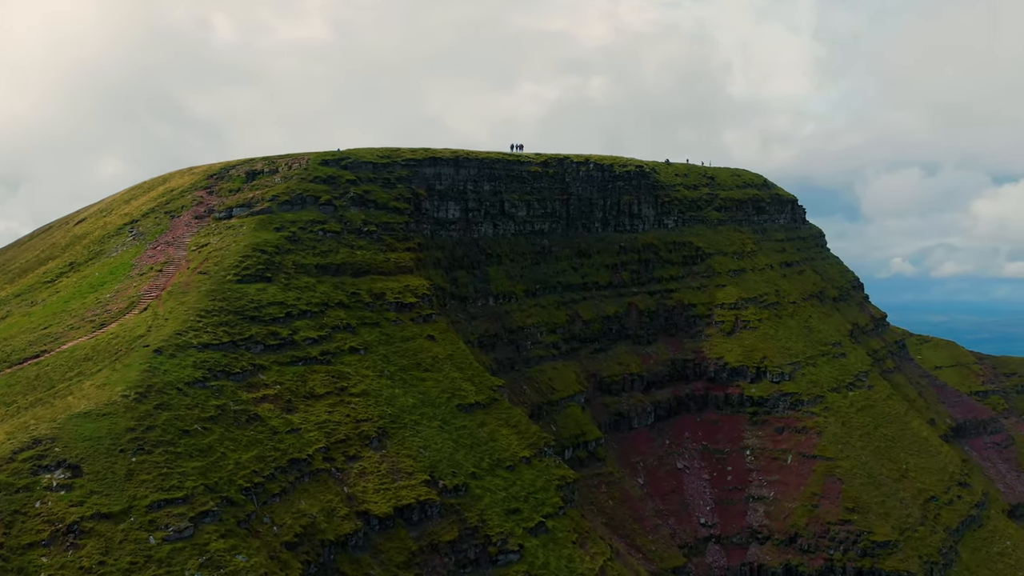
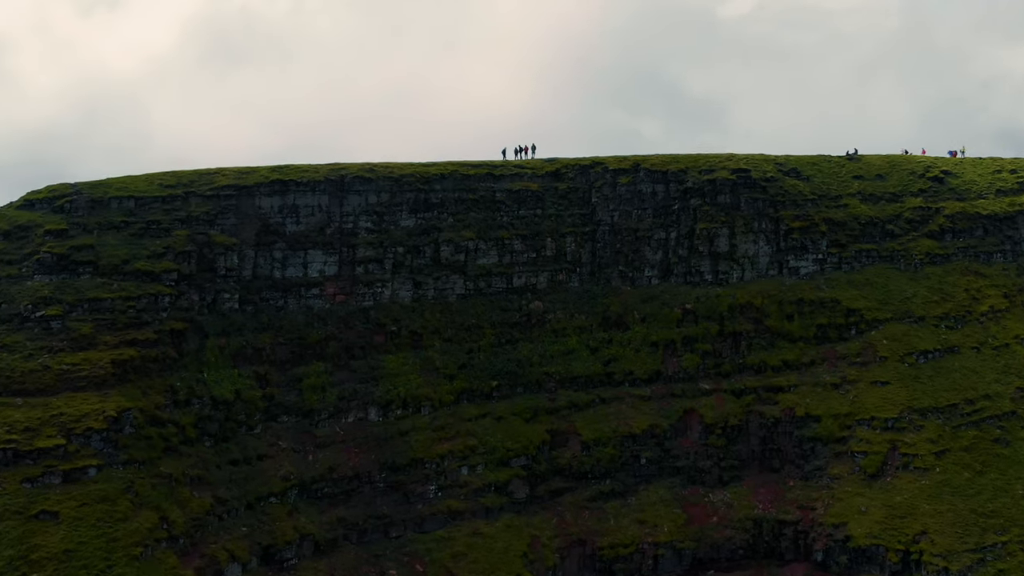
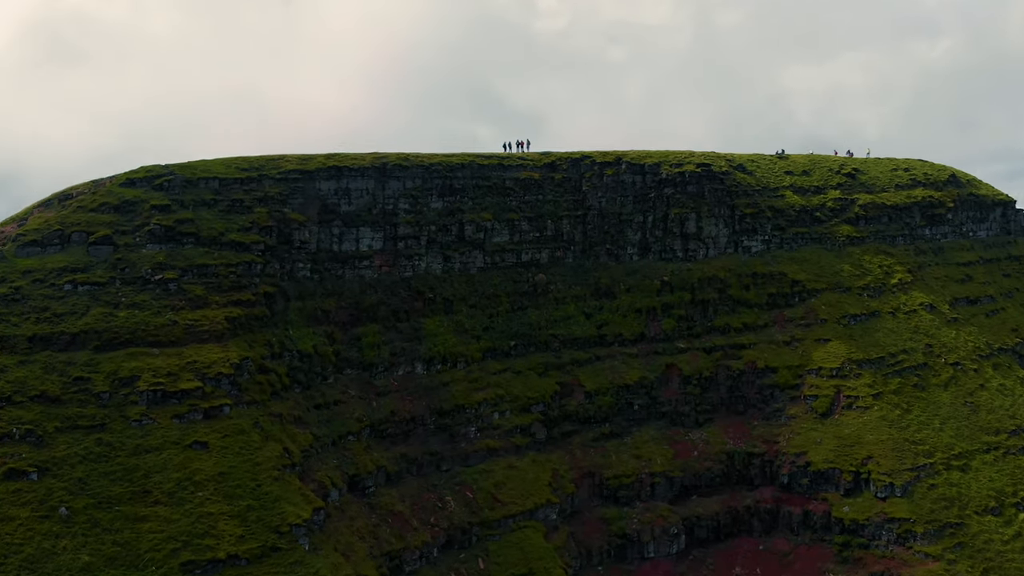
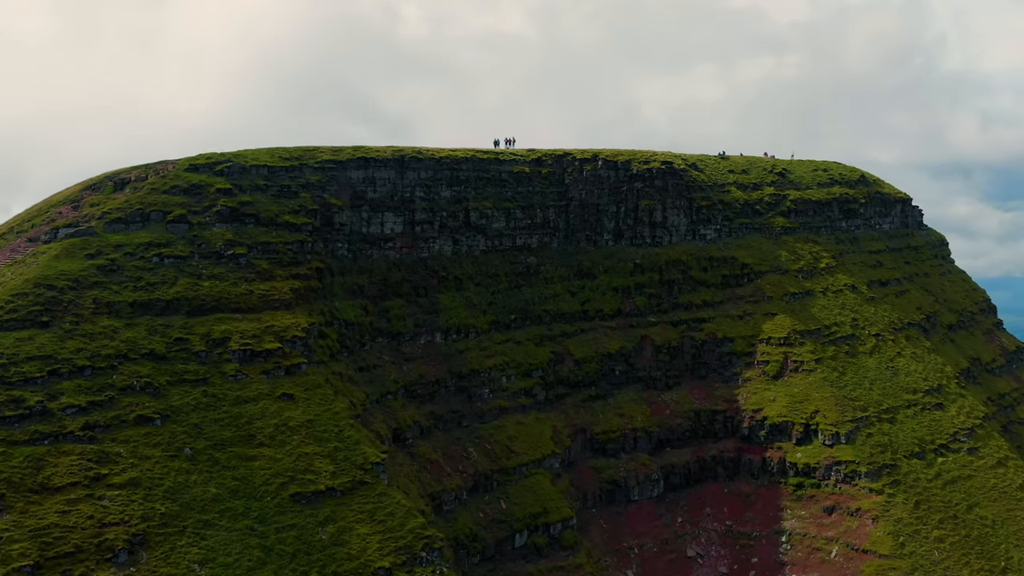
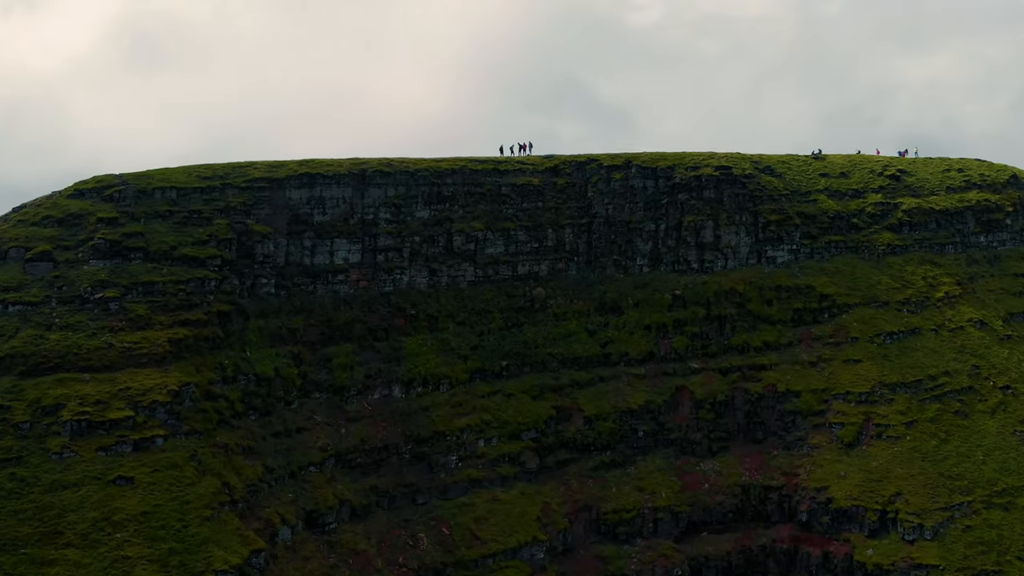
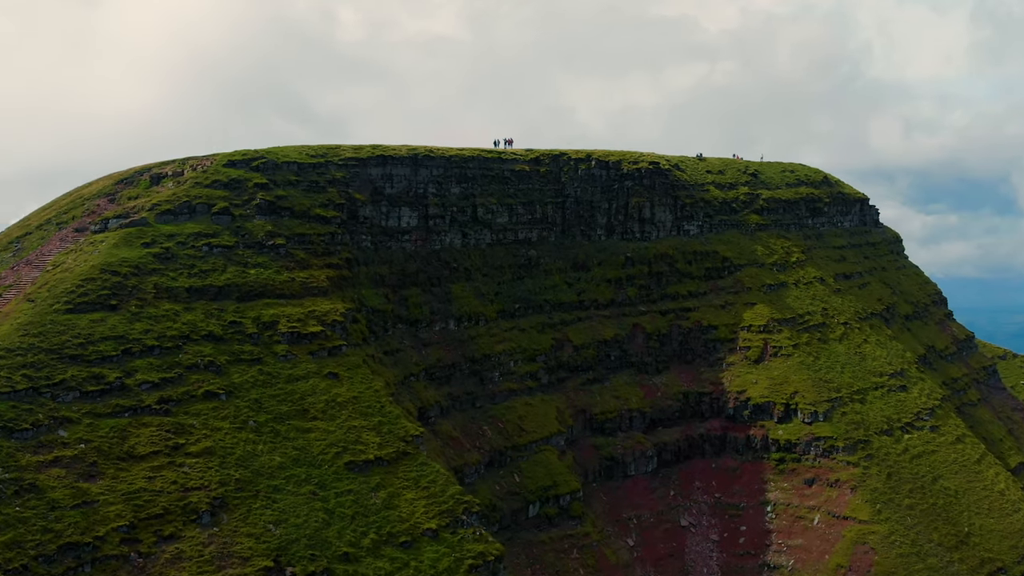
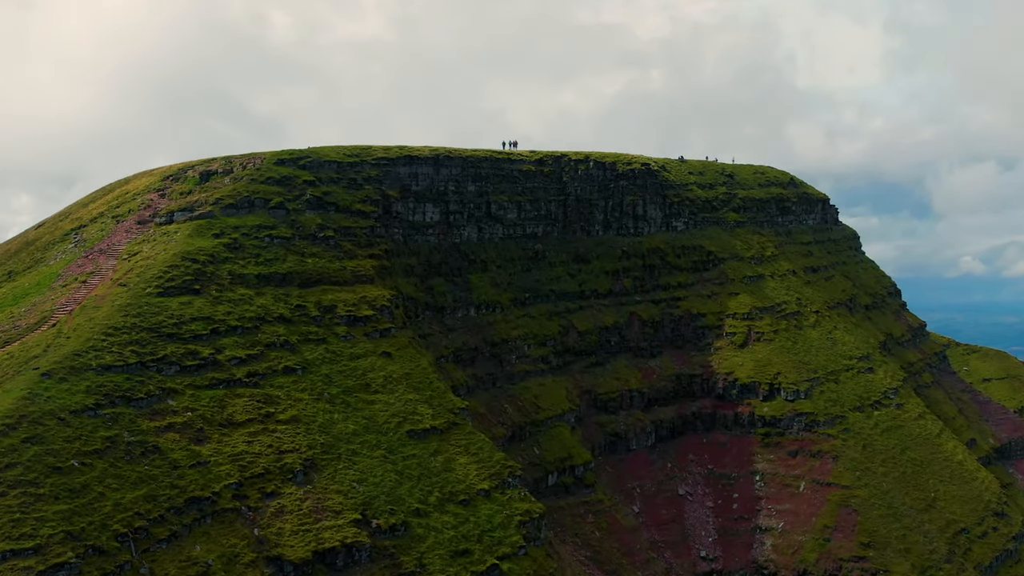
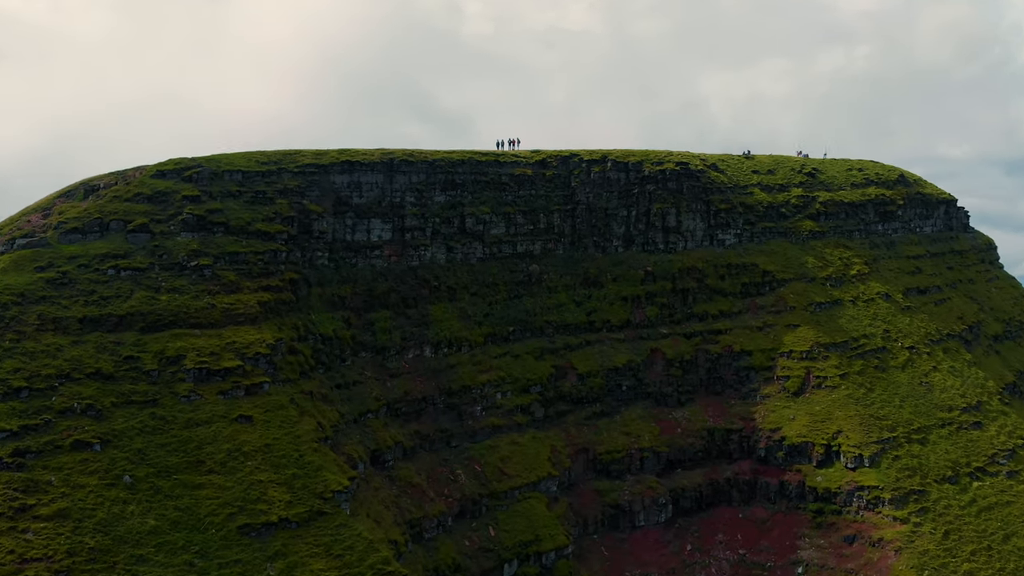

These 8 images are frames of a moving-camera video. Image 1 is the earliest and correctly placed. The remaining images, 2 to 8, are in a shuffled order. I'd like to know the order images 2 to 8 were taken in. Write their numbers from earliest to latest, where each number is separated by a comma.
7, 6, 4, 8, 3, 5, 2
